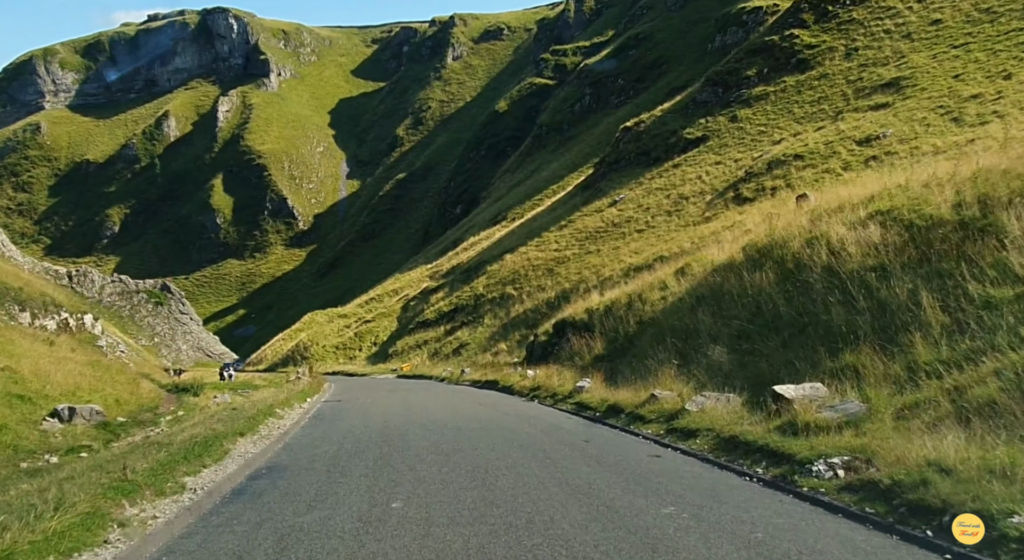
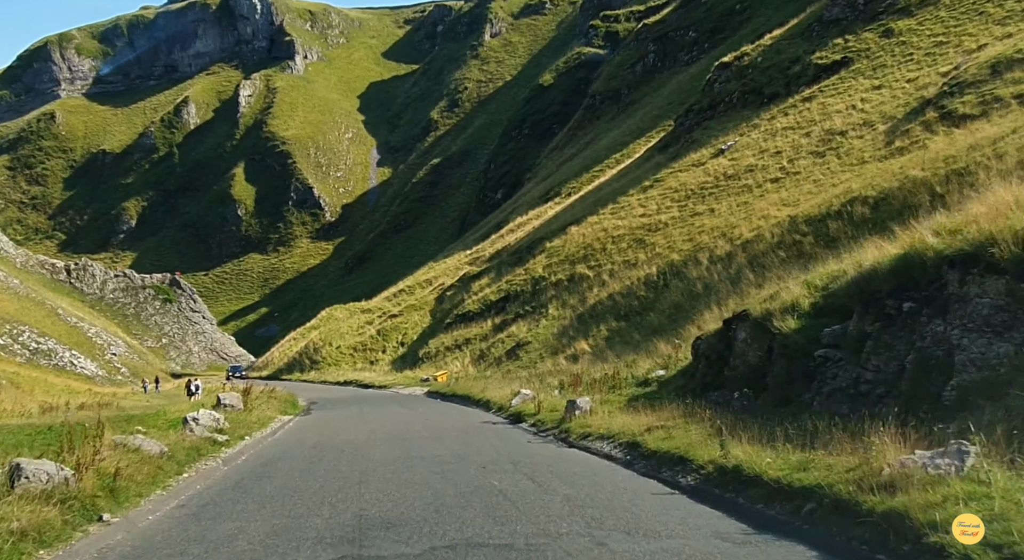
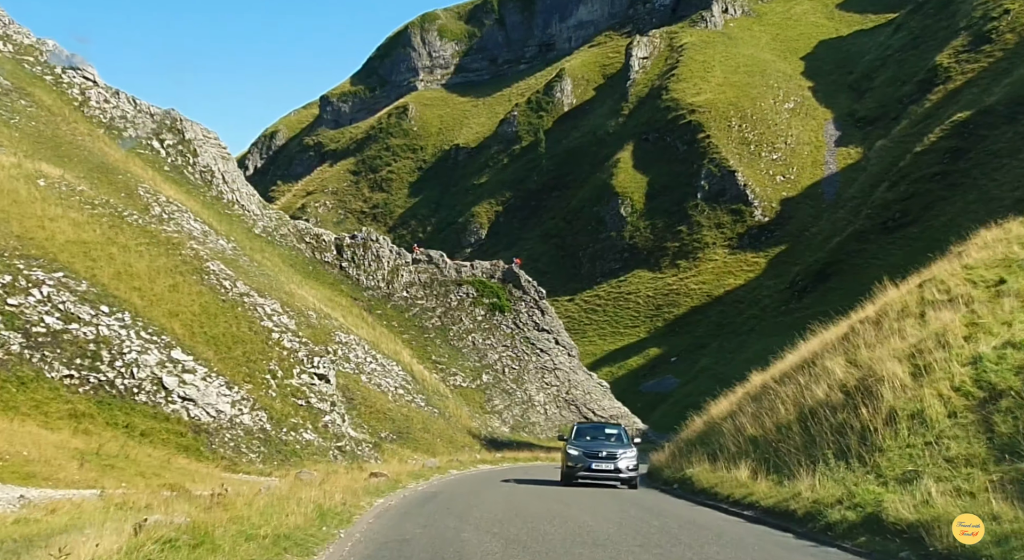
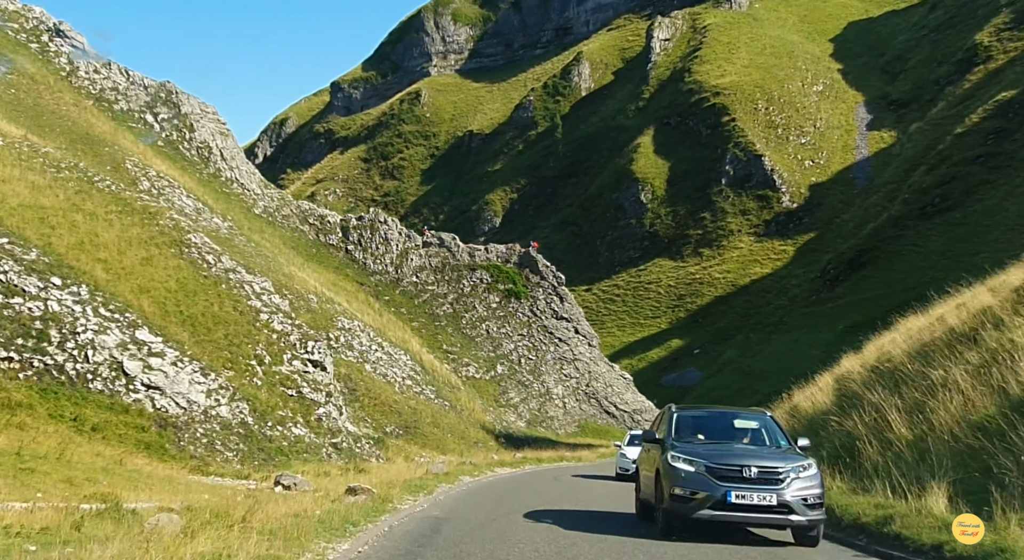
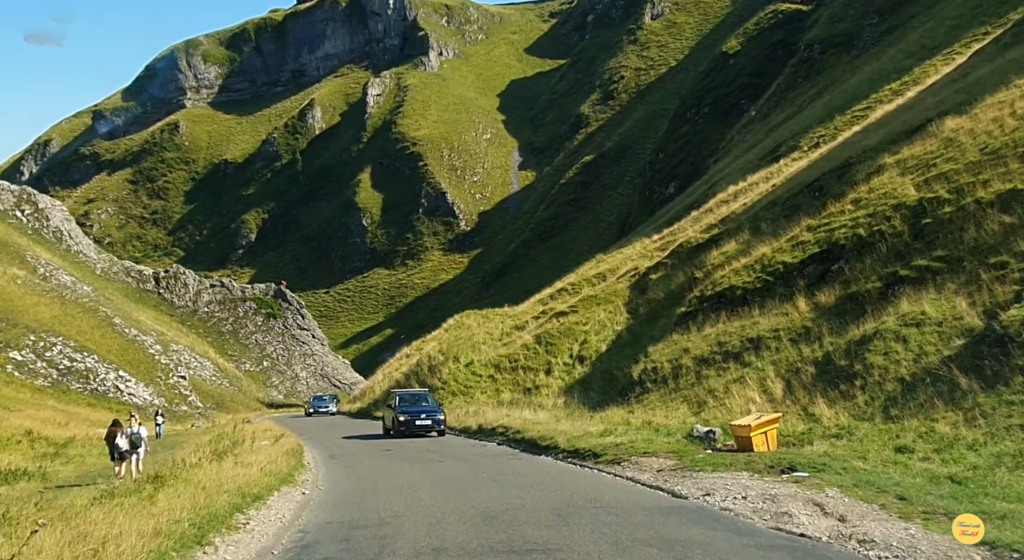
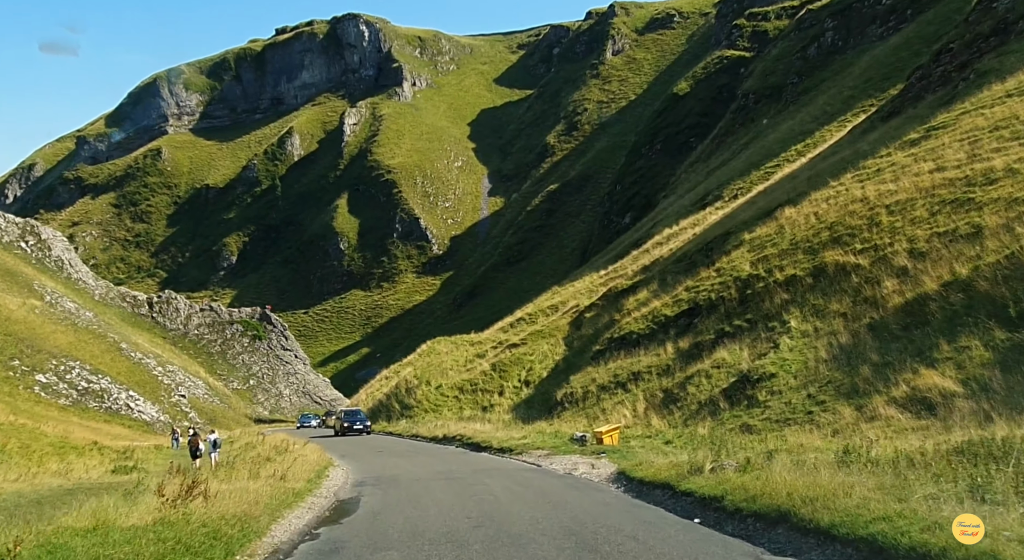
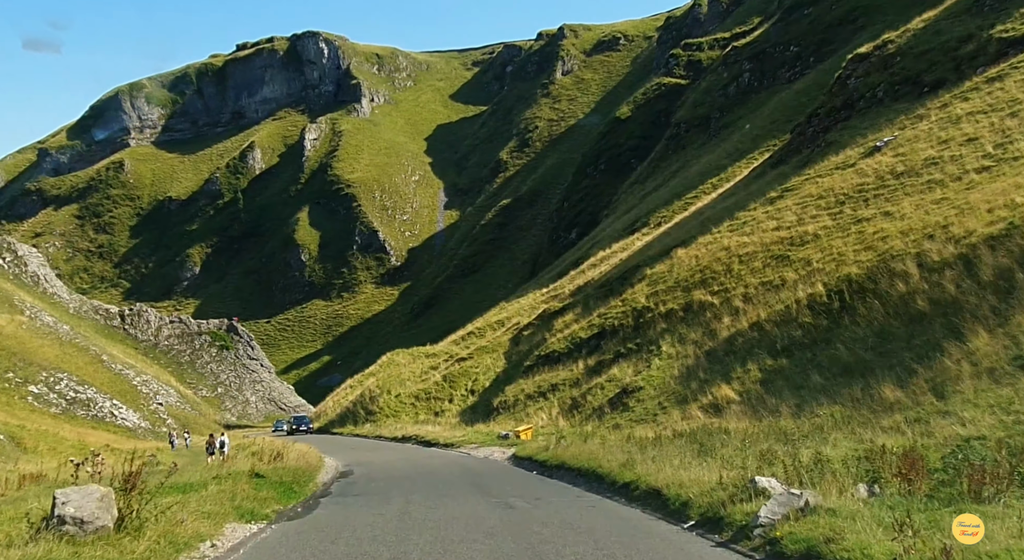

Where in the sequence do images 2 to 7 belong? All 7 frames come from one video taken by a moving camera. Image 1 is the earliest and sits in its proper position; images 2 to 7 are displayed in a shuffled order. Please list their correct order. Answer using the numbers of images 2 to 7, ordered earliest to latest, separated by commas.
2, 7, 6, 5, 3, 4
